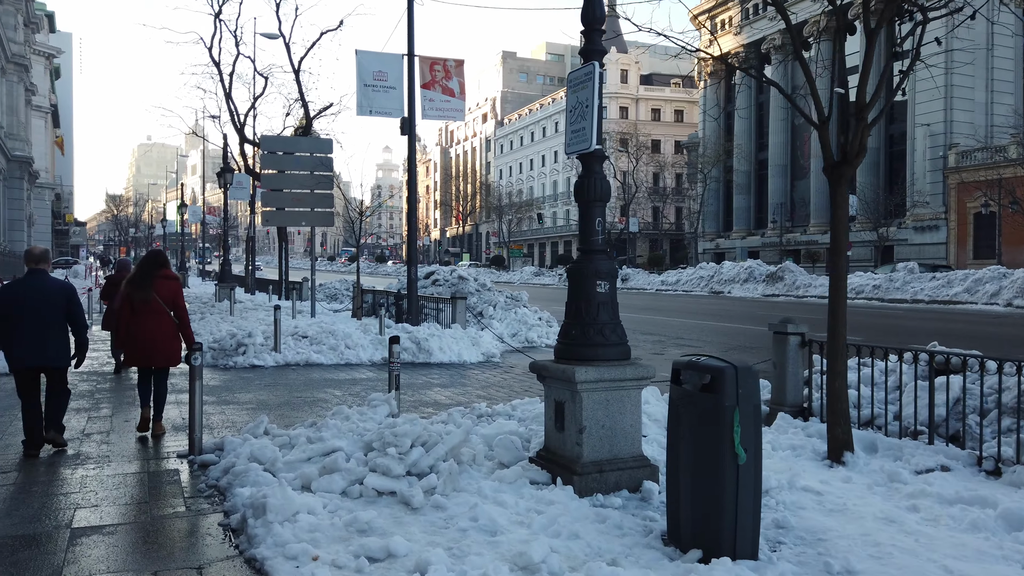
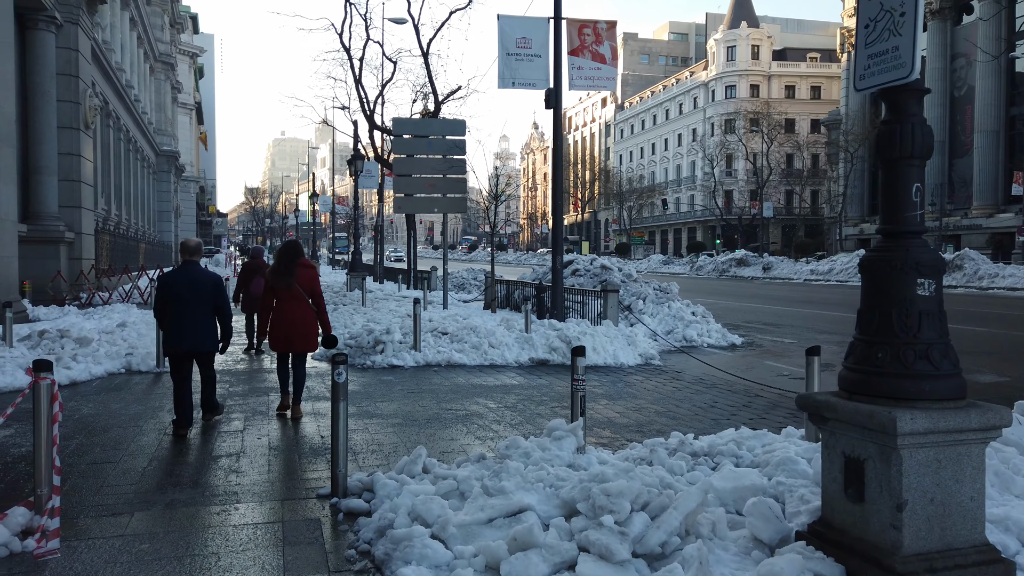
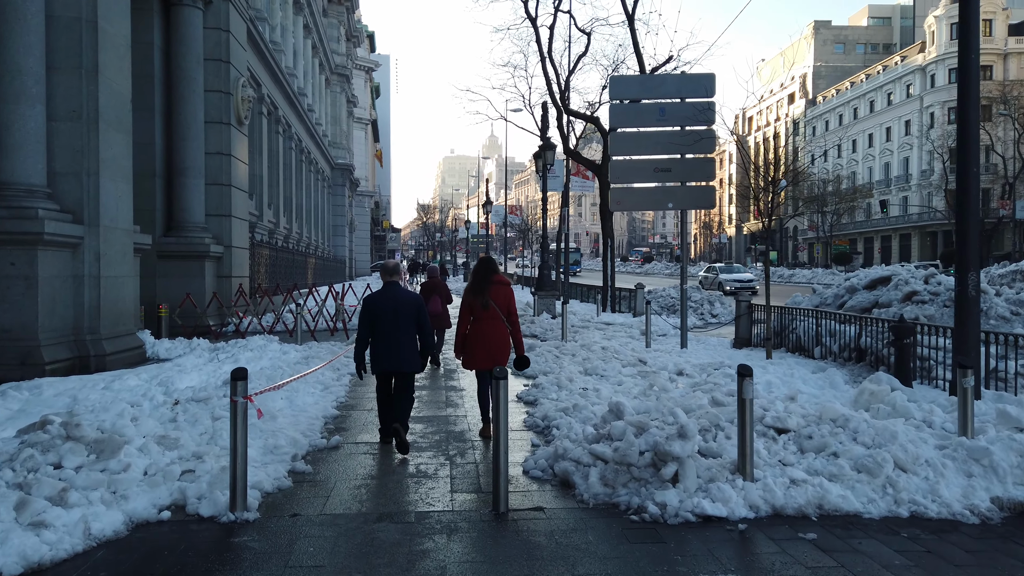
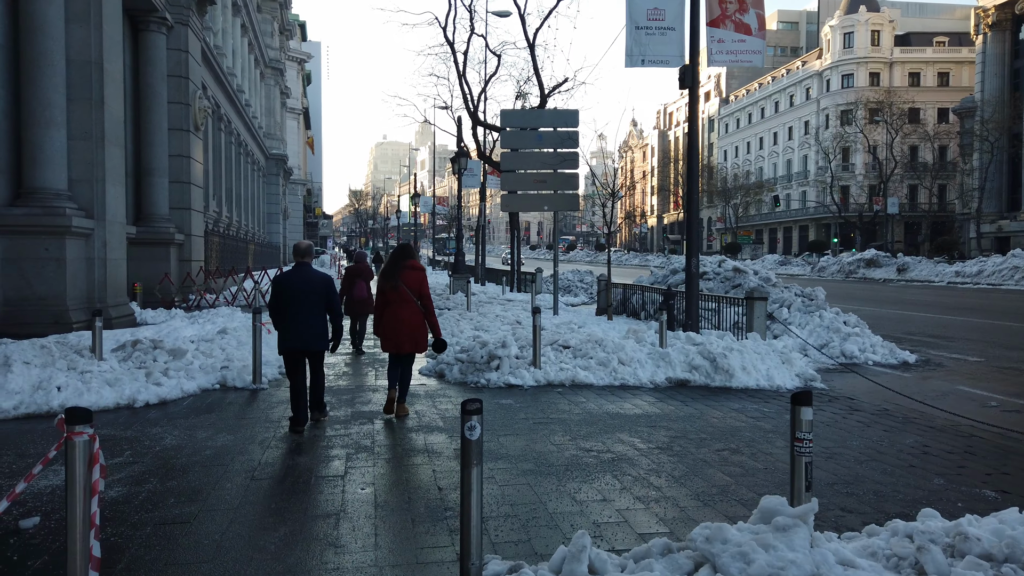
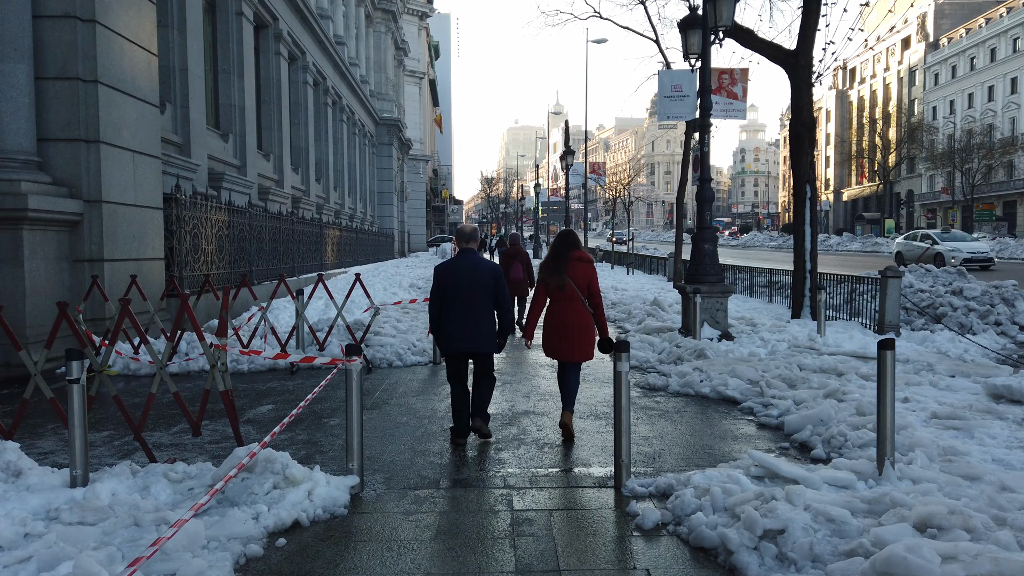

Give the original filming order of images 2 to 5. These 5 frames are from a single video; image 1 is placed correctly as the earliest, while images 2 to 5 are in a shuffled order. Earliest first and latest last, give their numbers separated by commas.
2, 4, 3, 5
